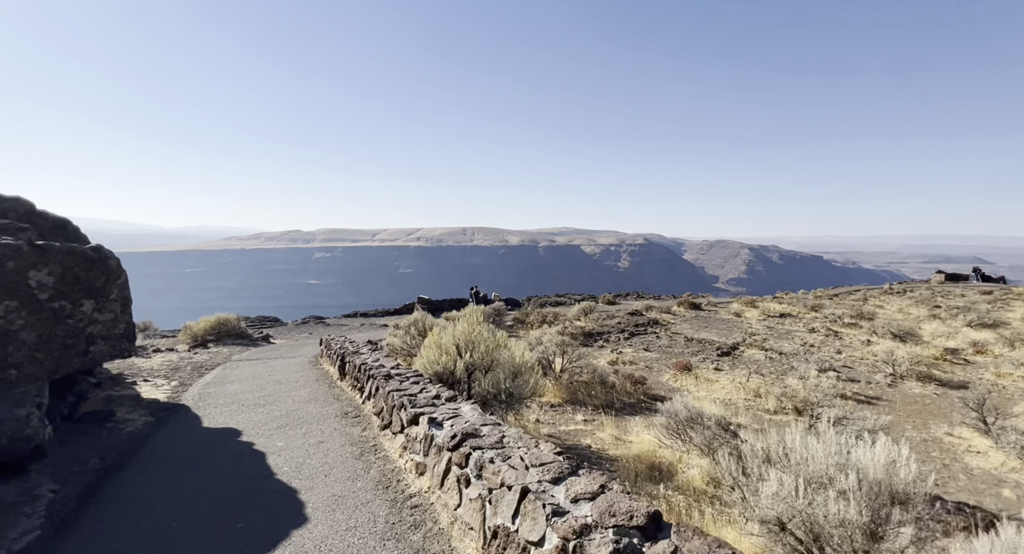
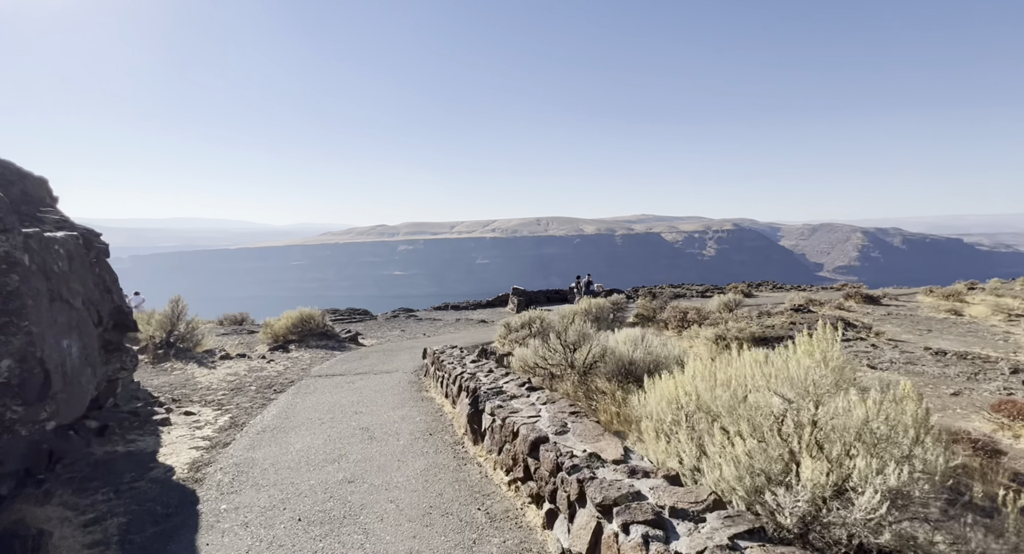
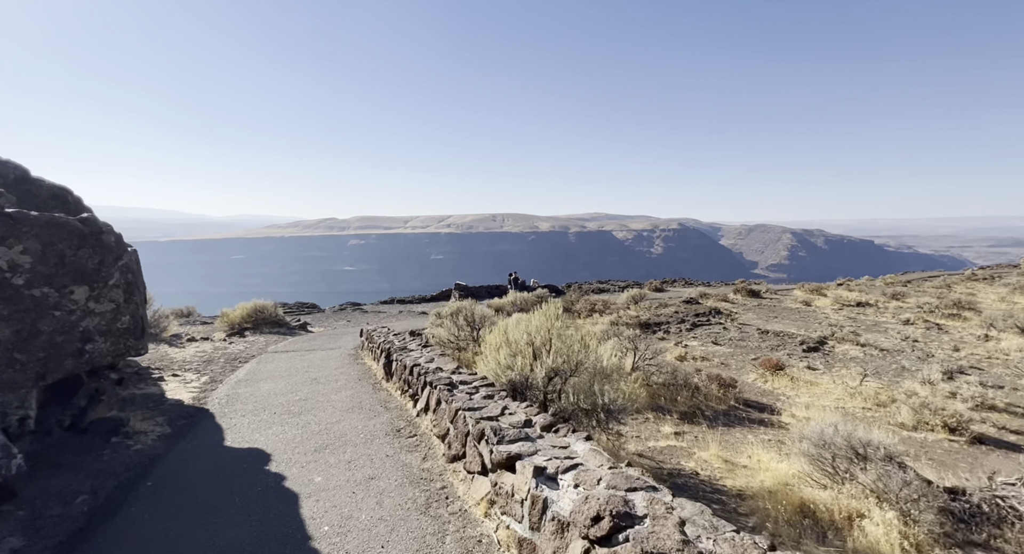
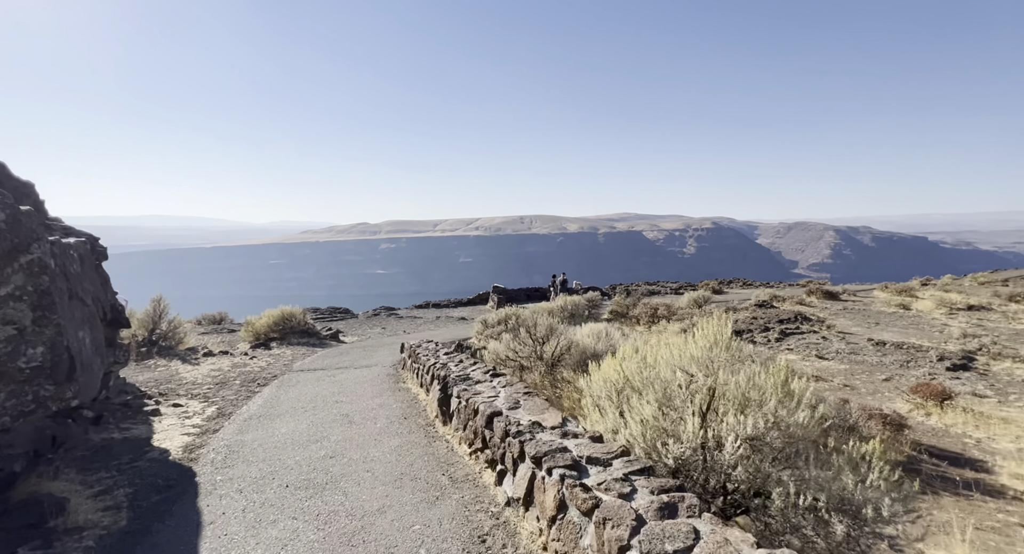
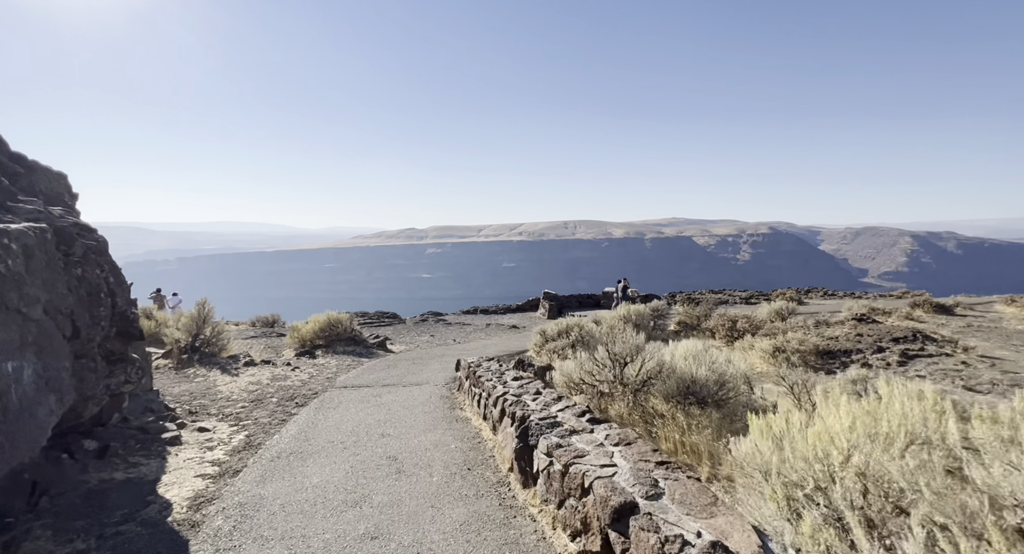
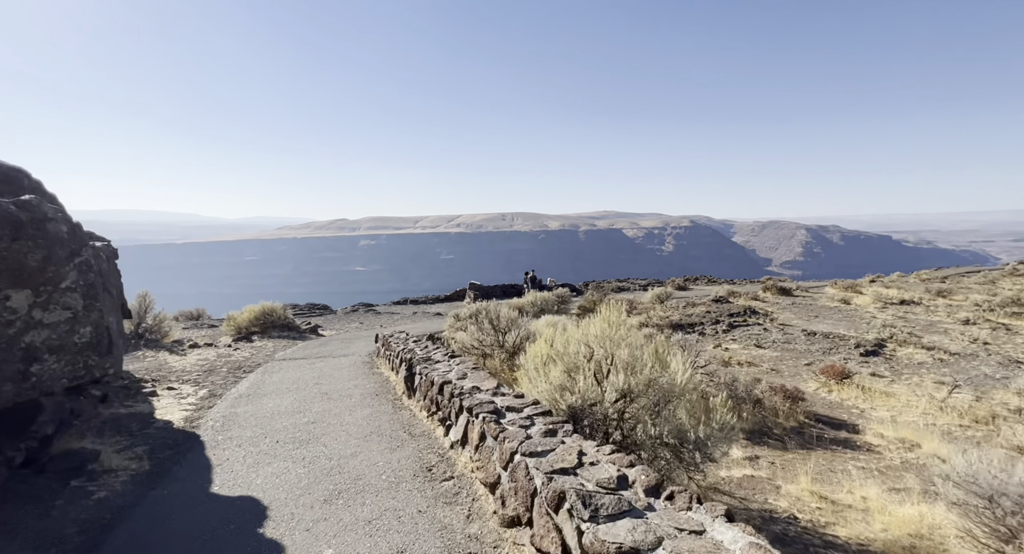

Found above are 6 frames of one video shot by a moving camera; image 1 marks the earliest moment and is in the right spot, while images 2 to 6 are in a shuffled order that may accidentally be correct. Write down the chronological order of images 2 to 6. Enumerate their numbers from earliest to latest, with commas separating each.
3, 6, 4, 2, 5
